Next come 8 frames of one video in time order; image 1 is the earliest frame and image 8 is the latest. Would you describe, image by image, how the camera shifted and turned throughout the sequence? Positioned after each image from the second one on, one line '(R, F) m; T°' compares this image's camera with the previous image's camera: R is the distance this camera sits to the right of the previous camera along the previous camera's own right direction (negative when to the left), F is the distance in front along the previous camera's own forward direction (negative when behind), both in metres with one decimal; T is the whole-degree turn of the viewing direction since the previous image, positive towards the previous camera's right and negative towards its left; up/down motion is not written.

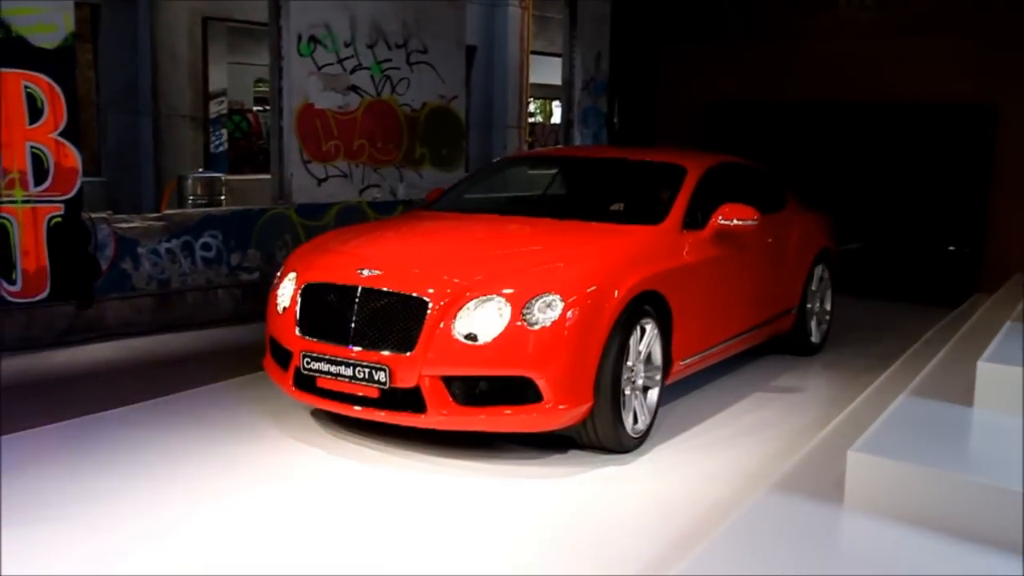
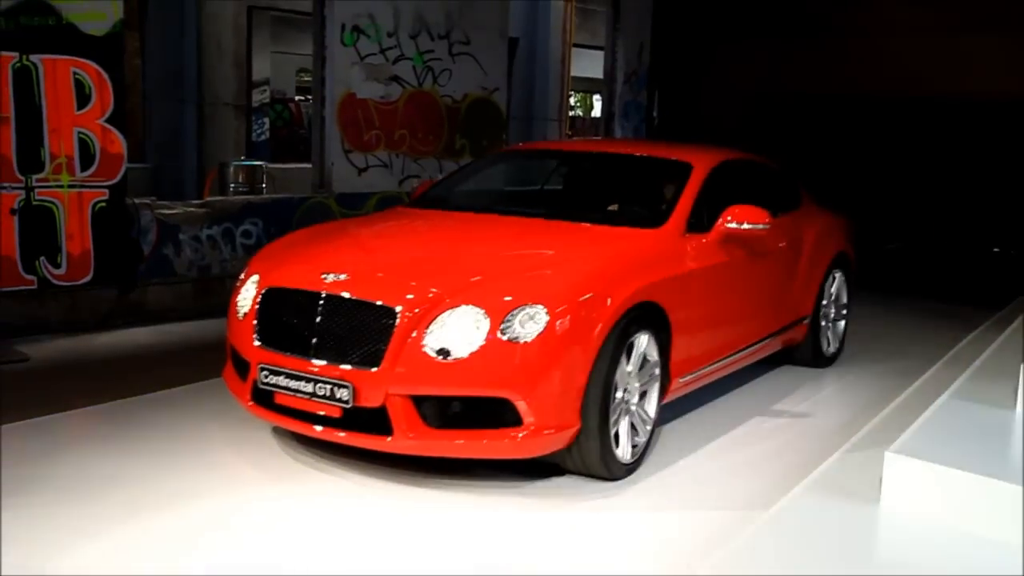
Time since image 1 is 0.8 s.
(-0.1, 0.0) m; -2°
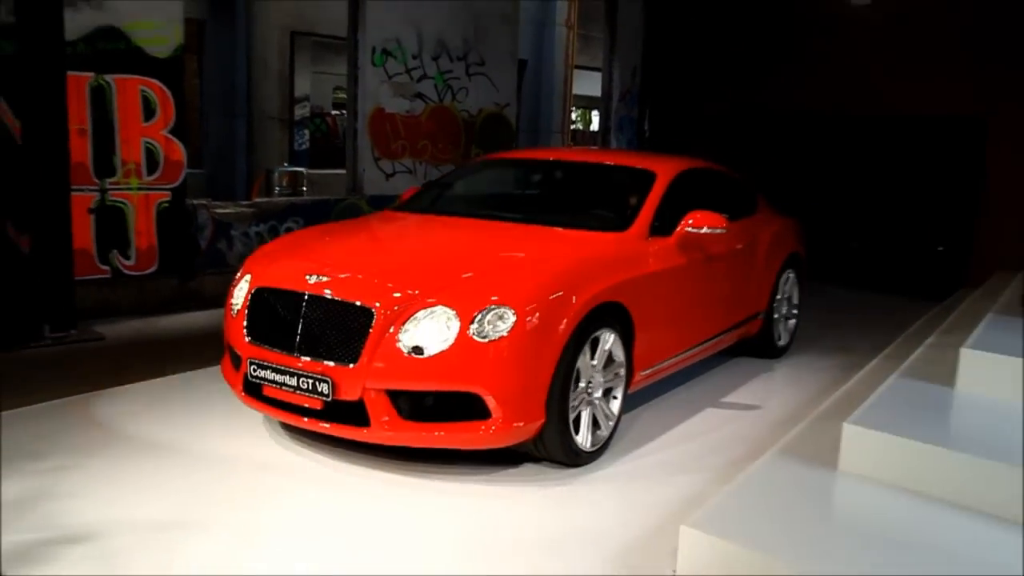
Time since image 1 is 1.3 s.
(0.0, -1.0) m; -1°
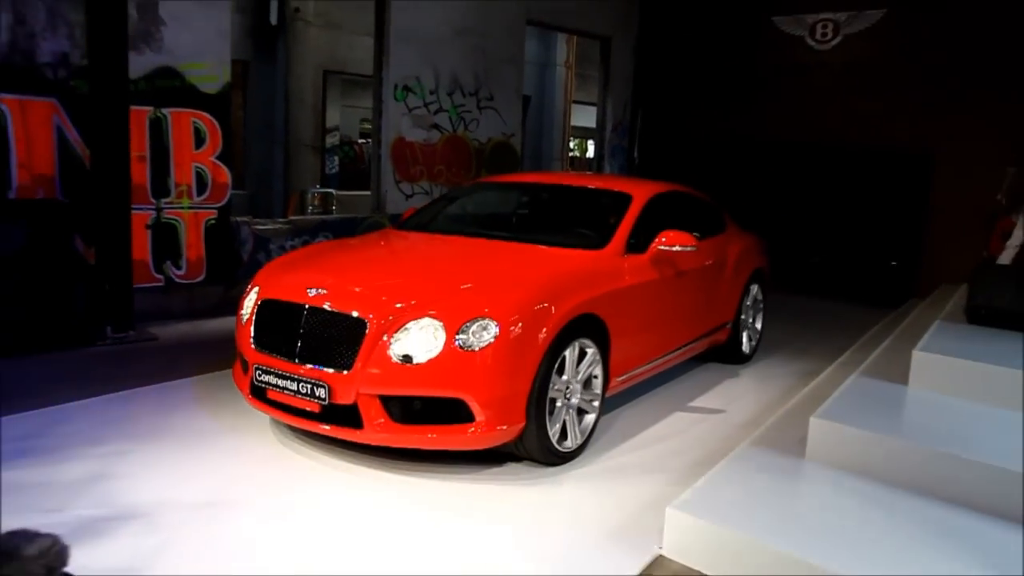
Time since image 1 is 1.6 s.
(+0.1, -1.0) m; -1°
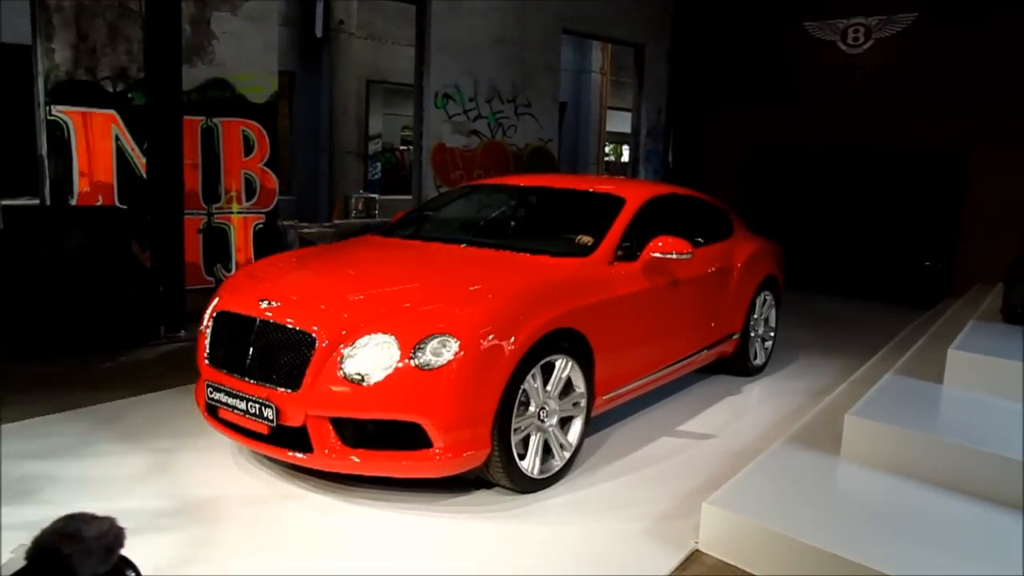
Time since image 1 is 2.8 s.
(+0.2, -0.2) m; -4°
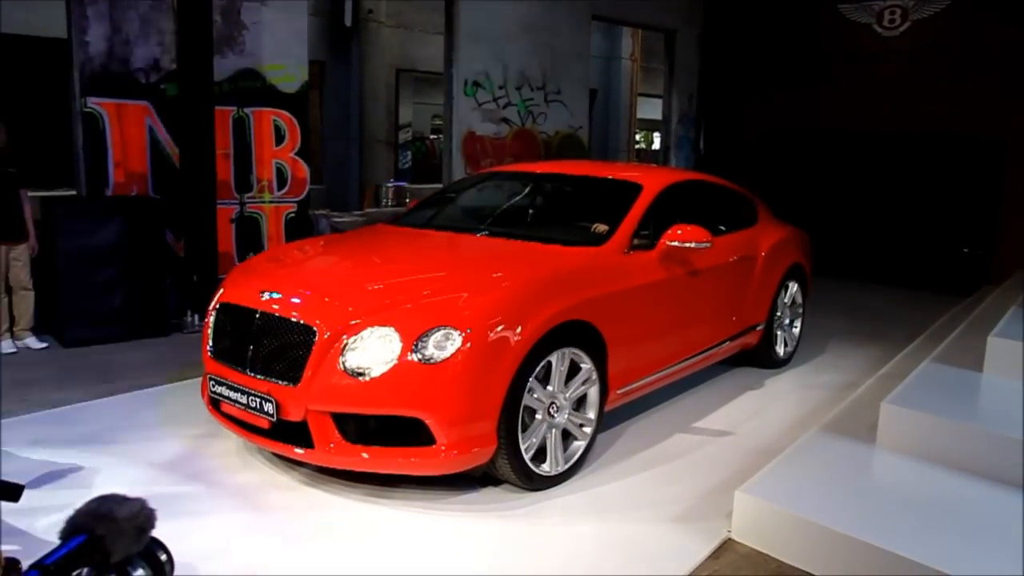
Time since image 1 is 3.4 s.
(+0.1, 0.0) m; -3°
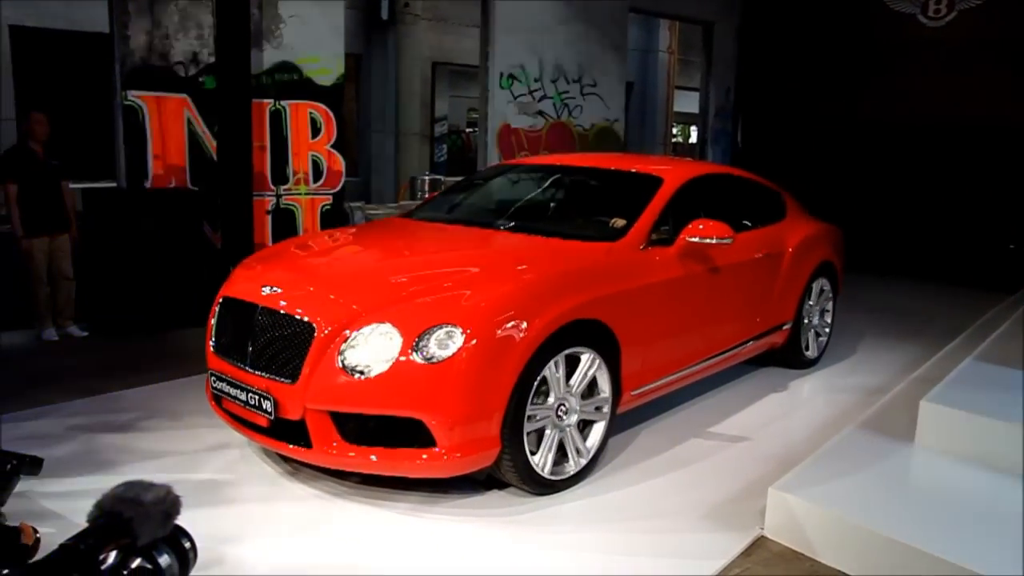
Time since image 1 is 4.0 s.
(+0.1, +0.1) m; -3°
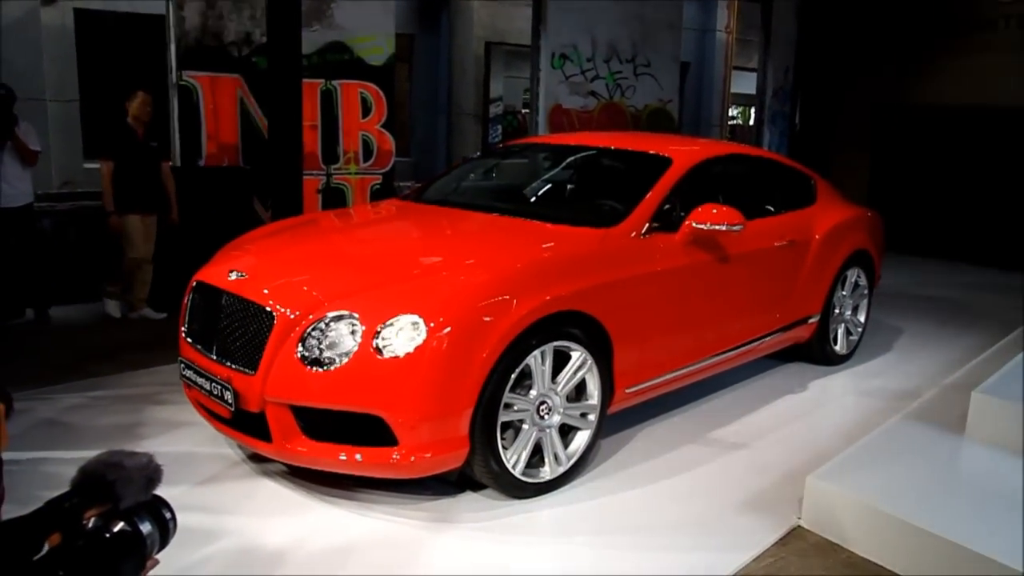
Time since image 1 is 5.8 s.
(+0.3, +0.1) m; -5°
